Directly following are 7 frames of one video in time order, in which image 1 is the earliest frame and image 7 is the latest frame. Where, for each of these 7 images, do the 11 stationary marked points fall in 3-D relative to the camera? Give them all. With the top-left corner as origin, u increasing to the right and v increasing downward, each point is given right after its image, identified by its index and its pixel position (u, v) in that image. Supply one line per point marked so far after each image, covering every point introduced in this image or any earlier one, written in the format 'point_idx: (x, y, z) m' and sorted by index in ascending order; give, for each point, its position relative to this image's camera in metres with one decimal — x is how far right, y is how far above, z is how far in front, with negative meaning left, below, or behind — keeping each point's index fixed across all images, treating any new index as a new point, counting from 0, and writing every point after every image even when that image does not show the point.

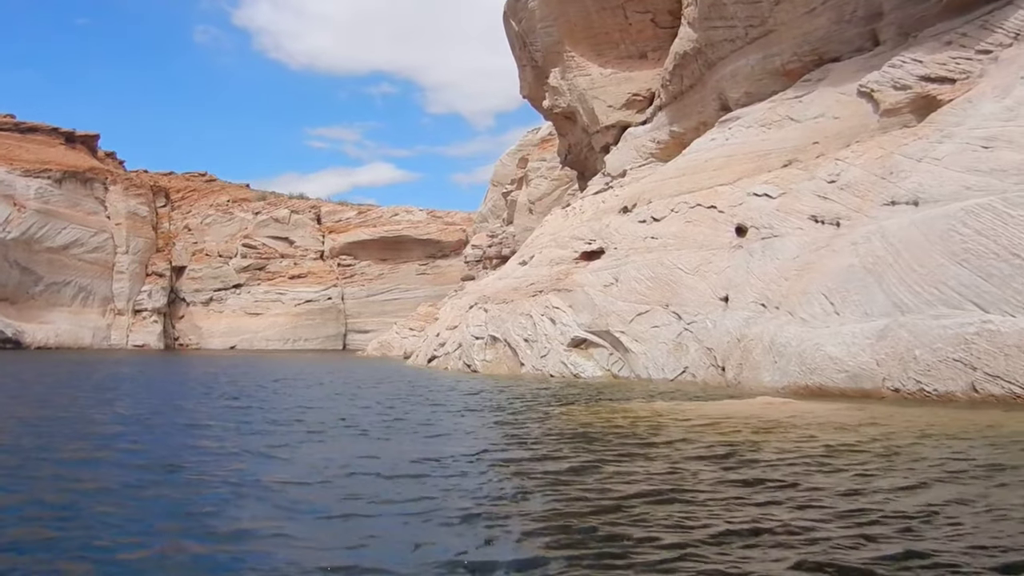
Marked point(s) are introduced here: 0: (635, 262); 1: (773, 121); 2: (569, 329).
0: (+1.3, +0.3, +17.8) m
1: (+3.0, +1.9, +19.6) m
2: (+0.5, -0.4, +17.8) m
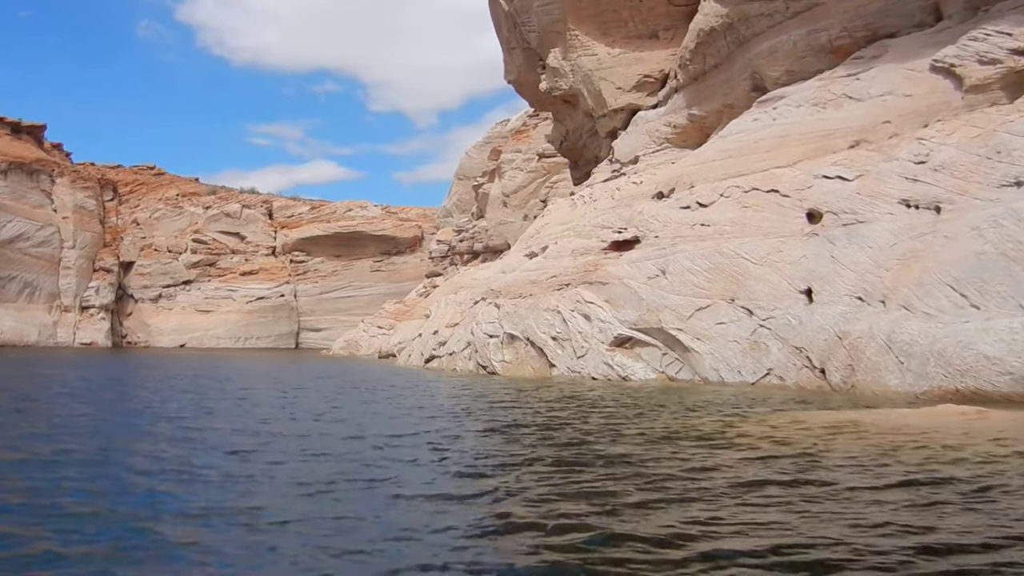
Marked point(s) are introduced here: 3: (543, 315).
0: (+1.6, +0.4, +16.0) m
1: (+3.3, +2.0, +17.9) m
2: (+0.9, -0.4, +16.1) m
3: (+0.3, -0.3, +17.5) m
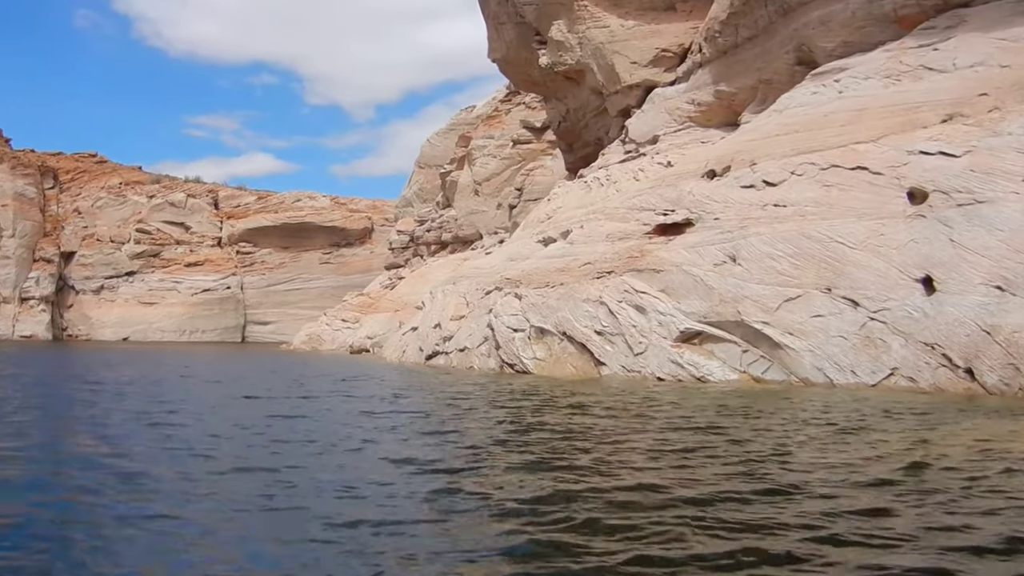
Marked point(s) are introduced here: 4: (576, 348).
0: (+2.1, +0.4, +14.3) m
1: (+3.7, +2.1, +16.3) m
2: (+1.4, -0.3, +14.3) m
3: (+0.7, -0.2, +15.7) m
4: (+0.6, -0.6, +15.7) m
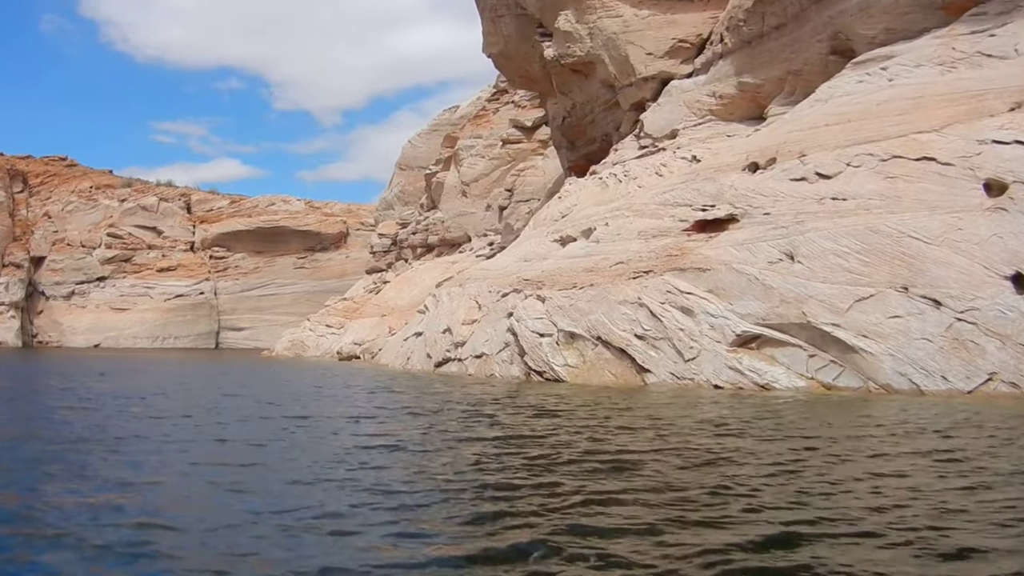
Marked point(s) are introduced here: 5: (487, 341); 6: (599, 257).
0: (+2.4, +0.5, +13.3) m
1: (+4.0, +2.1, +15.3) m
2: (+1.7, -0.3, +13.3) m
3: (+1.0, -0.2, +14.7) m
4: (+0.9, -0.6, +14.6) m
5: (-0.3, -0.6, +18.0) m
6: (+0.8, +0.3, +16.6) m
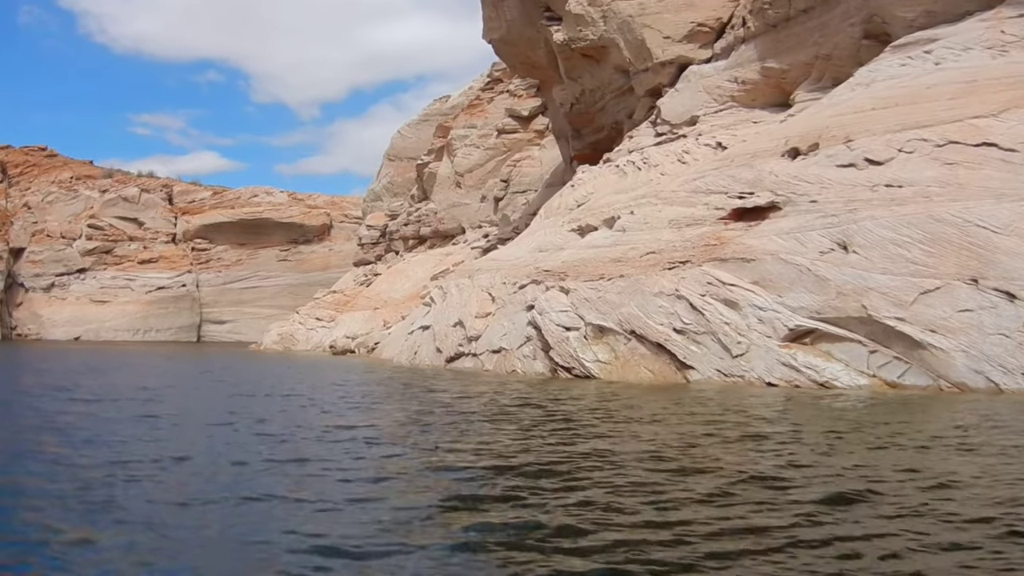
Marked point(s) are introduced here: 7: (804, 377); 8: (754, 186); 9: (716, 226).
0: (+2.7, +0.5, +12.5) m
1: (+4.3, +2.1, +14.5) m
2: (+2.0, -0.2, +12.5) m
3: (+1.2, -0.1, +13.9) m
4: (+1.1, -0.5, +13.8) m
5: (-0.1, -0.5, +17.2) m
6: (+1.1, +0.4, +15.8) m
7: (+2.1, -0.6, +12.0) m
8: (+2.1, +0.9, +14.8) m
9: (+1.8, +0.5, +14.7) m
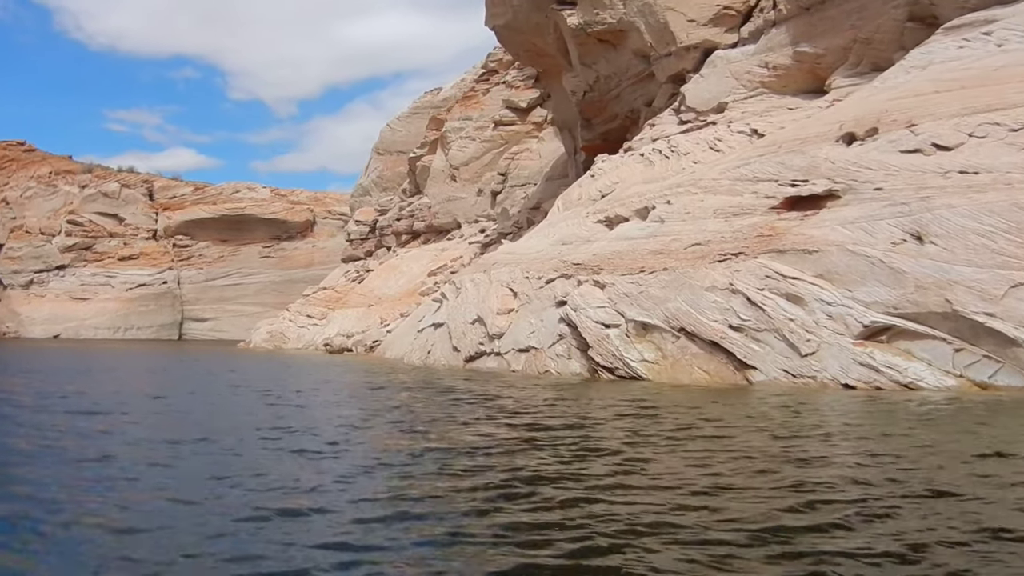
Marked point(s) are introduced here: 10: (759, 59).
0: (+3.0, +0.6, +11.6) m
1: (+4.6, +2.2, +13.6) m
2: (+2.3, -0.2, +11.6) m
3: (+1.5, -0.1, +13.0) m
4: (+1.5, -0.4, +12.9) m
5: (+0.2, -0.4, +16.3) m
6: (+1.4, +0.4, +14.9) m
7: (+2.4, -0.6, +11.1) m
8: (+2.4, +0.9, +13.9) m
9: (+2.1, +0.6, +13.8) m
10: (+2.8, +2.6, +19.4) m
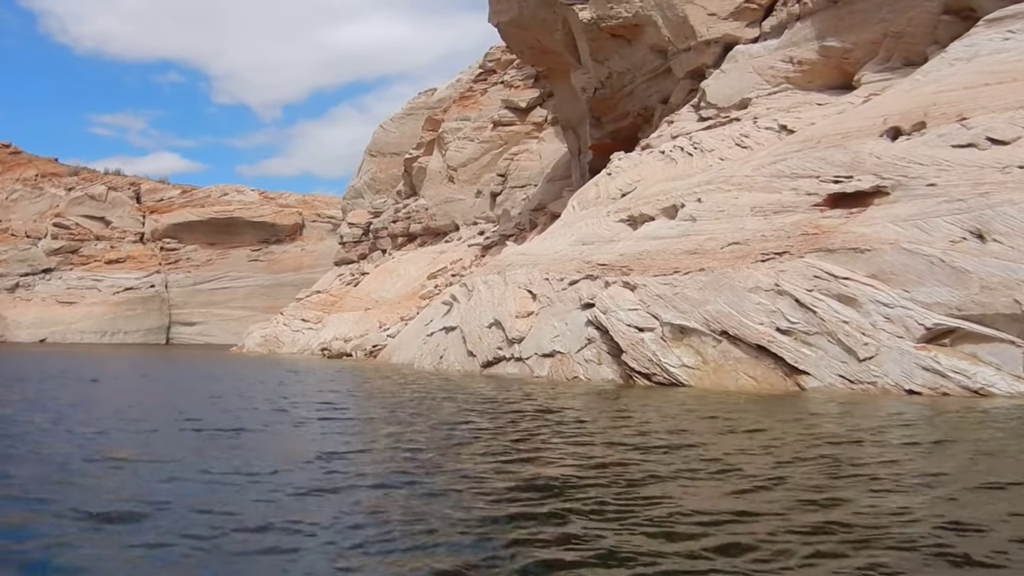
0: (+3.3, +0.6, +11.0) m
1: (+4.8, +2.2, +13.0) m
2: (+2.6, -0.2, +11.0) m
3: (+1.8, -0.1, +12.3) m
4: (+1.7, -0.5, +12.3) m
5: (+0.4, -0.4, +15.6) m
6: (+1.6, +0.4, +14.2) m
7: (+2.7, -0.6, +10.4) m
8: (+2.7, +0.9, +13.3) m
9: (+2.3, +0.6, +13.2) m
10: (+3.0, +2.6, +18.8) m
